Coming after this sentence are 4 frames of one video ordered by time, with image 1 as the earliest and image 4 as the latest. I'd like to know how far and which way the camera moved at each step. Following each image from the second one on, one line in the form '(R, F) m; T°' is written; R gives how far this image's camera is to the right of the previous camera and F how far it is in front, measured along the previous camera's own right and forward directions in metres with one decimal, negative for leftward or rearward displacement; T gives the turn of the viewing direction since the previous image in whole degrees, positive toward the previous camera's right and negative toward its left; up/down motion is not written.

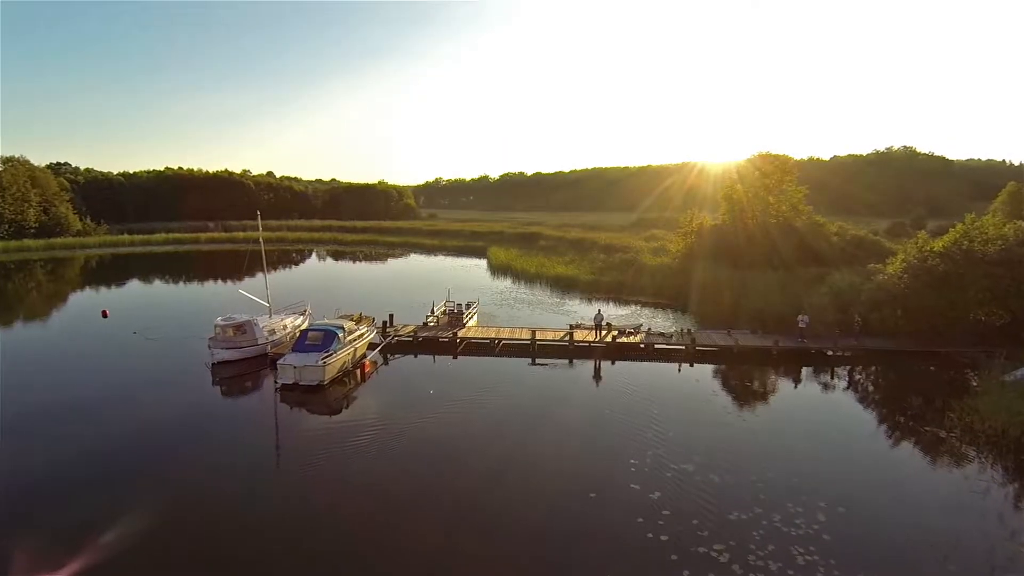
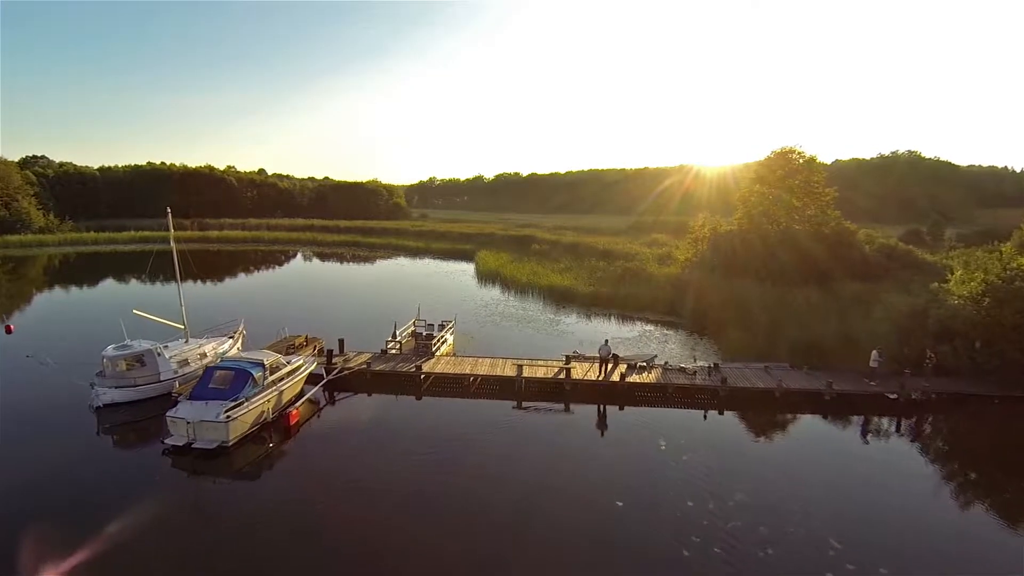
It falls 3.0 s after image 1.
(+0.6, +6.3) m; +1°
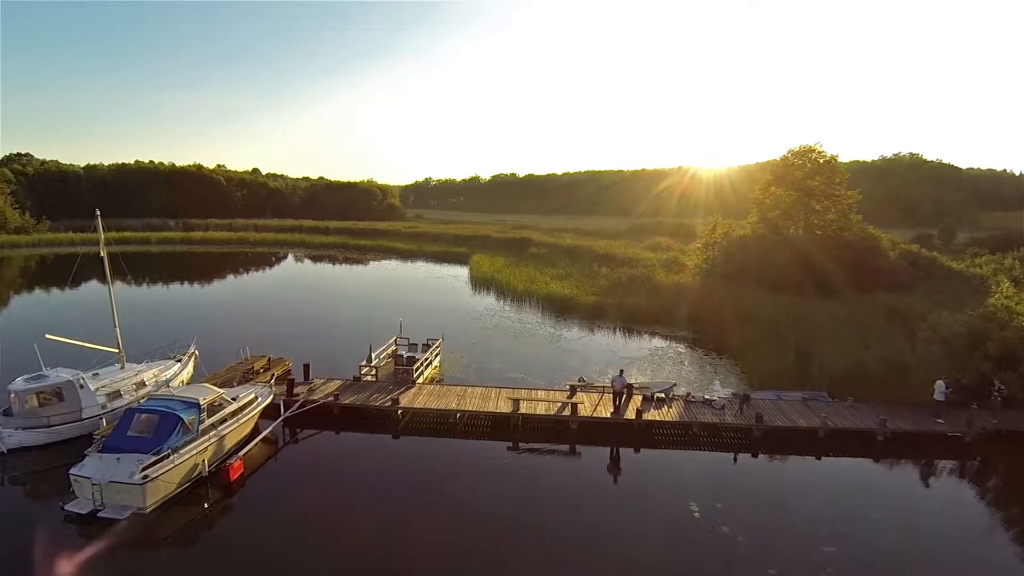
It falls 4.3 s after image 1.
(0.0, +3.6) m; 0°
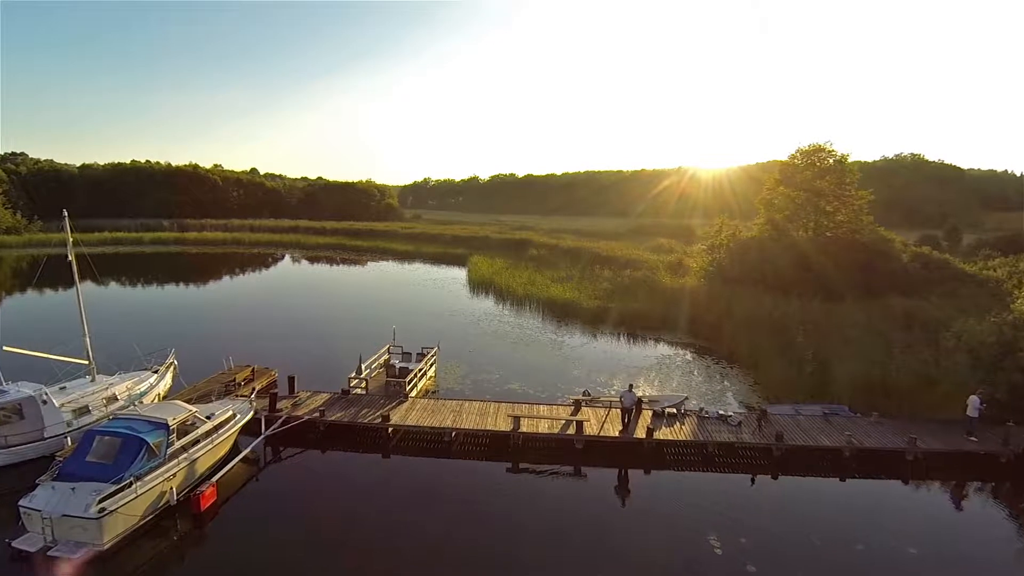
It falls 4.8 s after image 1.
(0.0, +1.4) m; 0°
